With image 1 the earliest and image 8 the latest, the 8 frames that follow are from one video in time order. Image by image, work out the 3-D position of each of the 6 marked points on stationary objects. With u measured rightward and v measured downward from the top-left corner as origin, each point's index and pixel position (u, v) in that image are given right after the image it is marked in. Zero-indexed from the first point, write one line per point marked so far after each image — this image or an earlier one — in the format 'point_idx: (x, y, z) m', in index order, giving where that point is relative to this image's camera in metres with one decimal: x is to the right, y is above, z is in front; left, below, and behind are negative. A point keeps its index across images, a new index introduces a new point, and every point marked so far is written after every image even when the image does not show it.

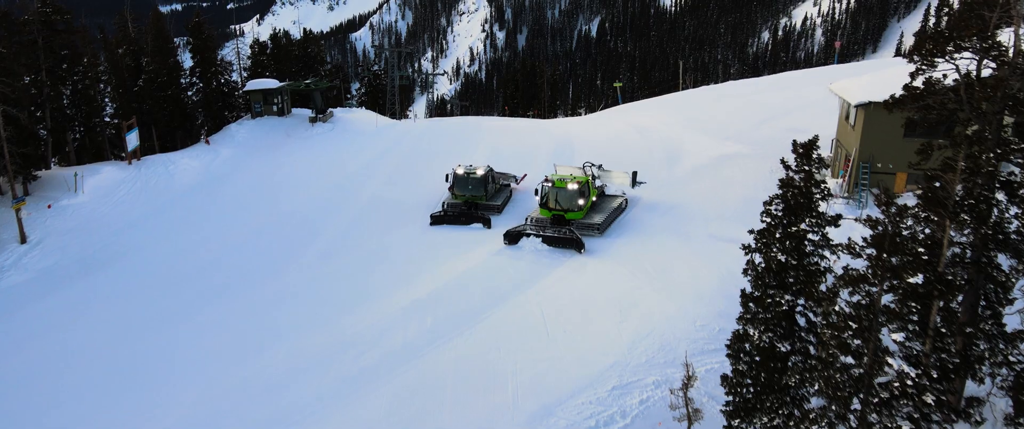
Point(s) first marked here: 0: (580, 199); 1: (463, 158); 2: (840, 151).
0: (+1.1, +0.2, +12.9) m
1: (-1.1, +1.4, +19.0) m
2: (+6.0, +1.2, +14.5) m
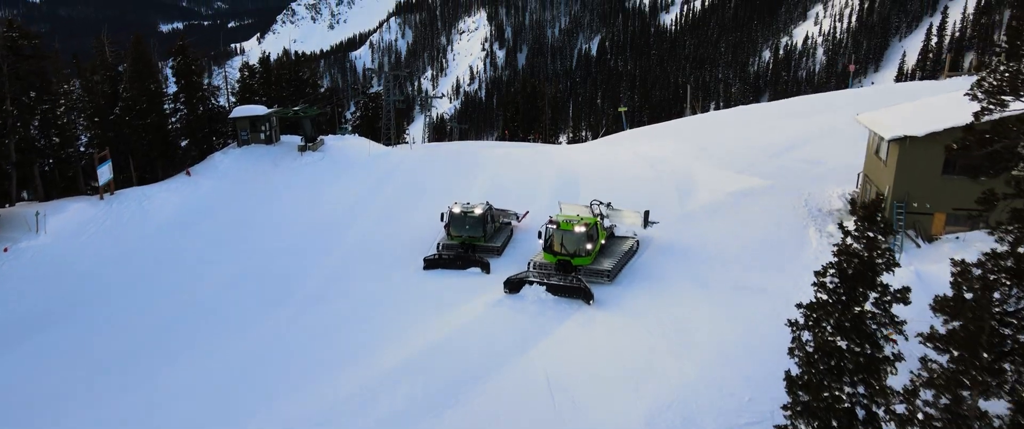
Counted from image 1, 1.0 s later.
0: (+1.1, -0.4, +11.7) m
1: (-1.1, +0.6, +17.9) m
2: (+6.0, +0.5, +13.3) m
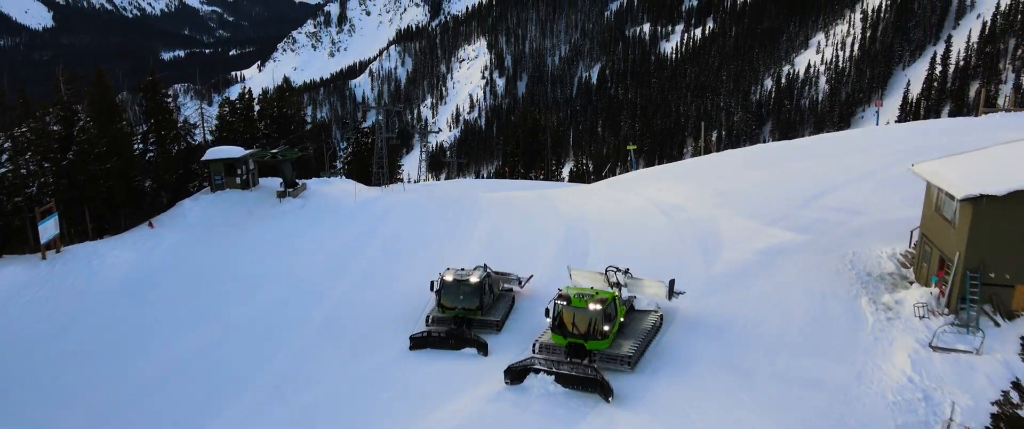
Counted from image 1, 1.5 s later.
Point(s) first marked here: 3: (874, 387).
0: (+1.2, -1.4, +9.8) m
1: (-1.1, -0.6, +16.0) m
2: (+6.1, -0.5, +11.5) m
3: (+4.2, -2.0, +9.1) m
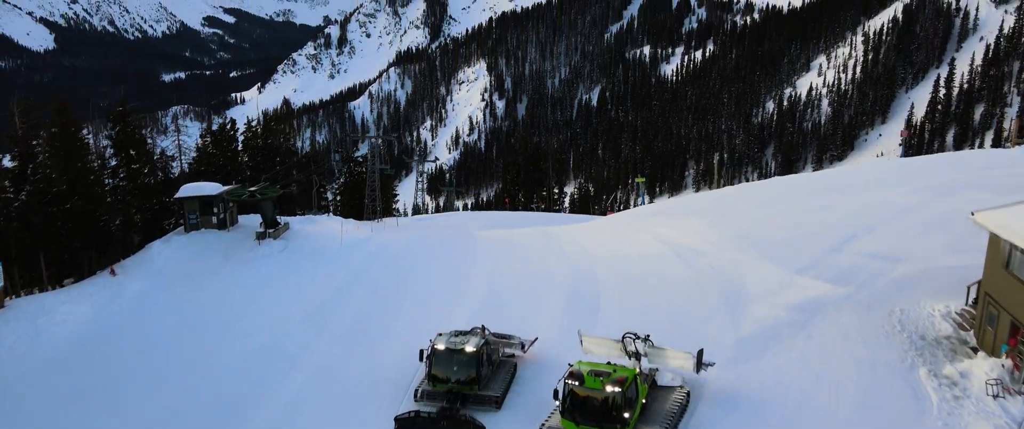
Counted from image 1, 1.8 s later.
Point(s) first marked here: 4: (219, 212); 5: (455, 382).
0: (+1.2, -2.0, +8.3) m
1: (-1.1, -1.4, +14.5) m
2: (+6.1, -1.2, +10.0) m
3: (+4.2, -2.6, +7.5) m
4: (-6.3, +0.1, +17.0) m
5: (-0.7, -2.0, +9.6) m
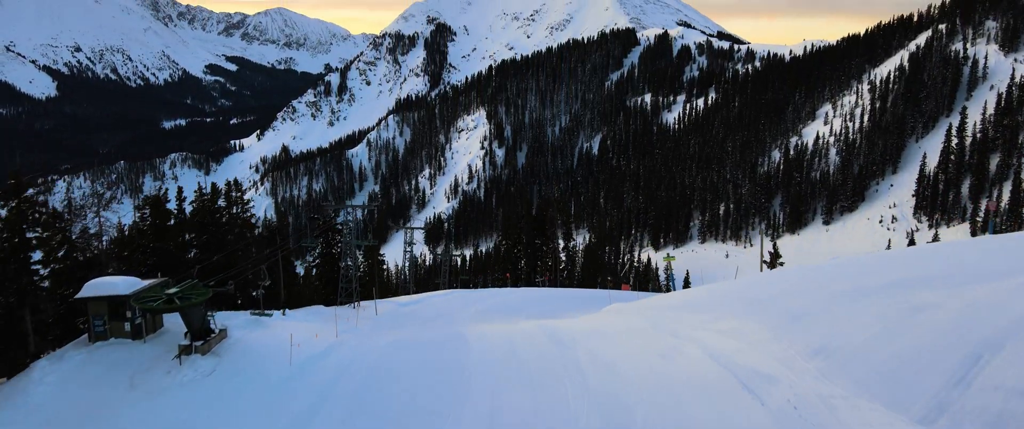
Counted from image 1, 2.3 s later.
0: (+1.3, -3.2, +4.3) m
1: (-1.0, -3.0, +10.6) m
2: (+6.2, -2.5, +6.0) m
3: (+4.3, -3.8, +3.5) m
4: (-6.3, -1.7, +13.2) m
5: (-0.6, -3.3, +5.7) m
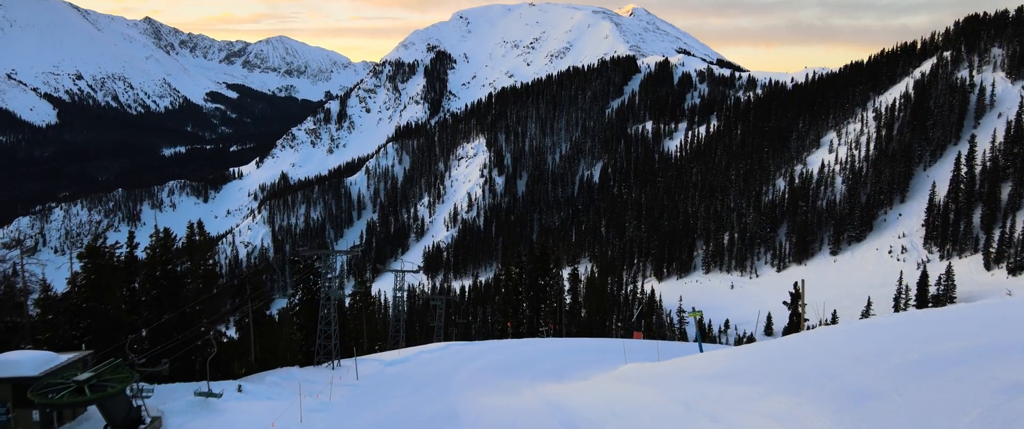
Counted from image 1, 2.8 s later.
0: (+1.3, -3.7, +1.8) m
1: (-1.0, -3.7, +8.0) m
2: (+6.2, -3.1, +3.5) m
3: (+4.3, -4.3, +0.9) m
4: (-6.2, -2.5, +10.7) m
5: (-0.6, -3.9, +3.1) m
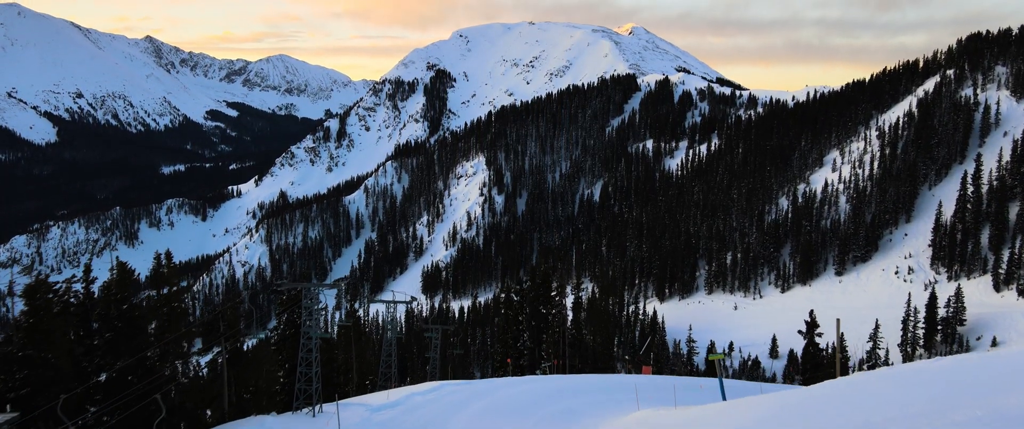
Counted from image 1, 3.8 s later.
0: (+1.3, -4.0, 0.0) m
1: (-1.0, -4.1, +6.3) m
2: (+6.2, -3.4, +1.8) m
3: (+4.3, -4.5, -0.8) m
4: (-6.2, -2.9, +9.0) m
5: (-0.6, -4.2, +1.4) m
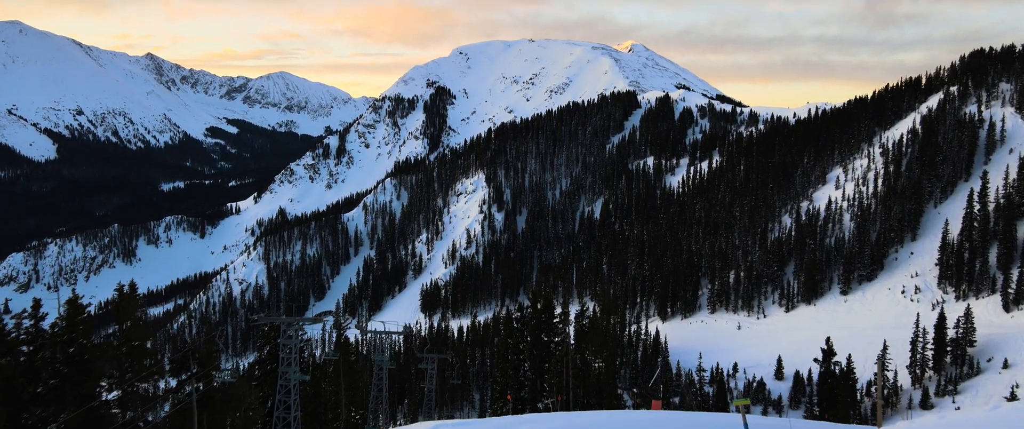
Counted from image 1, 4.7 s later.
0: (+1.3, -4.2, -1.6) m
1: (-1.0, -4.4, +4.7) m
2: (+6.2, -3.6, +0.2) m
3: (+4.3, -4.7, -2.4) m
4: (-6.2, -3.3, +7.4) m
5: (-0.6, -4.3, -0.2) m
